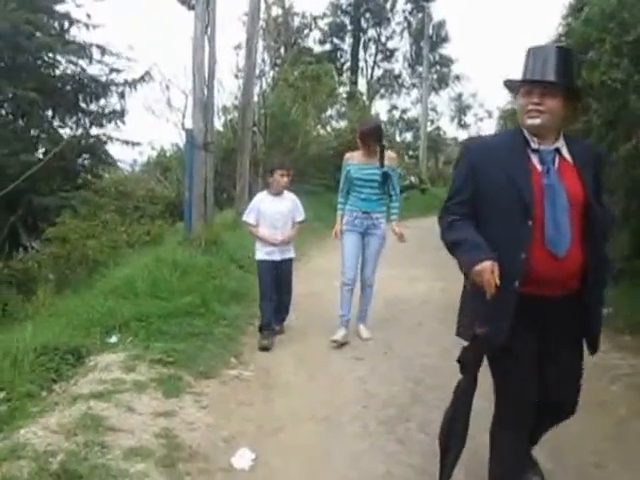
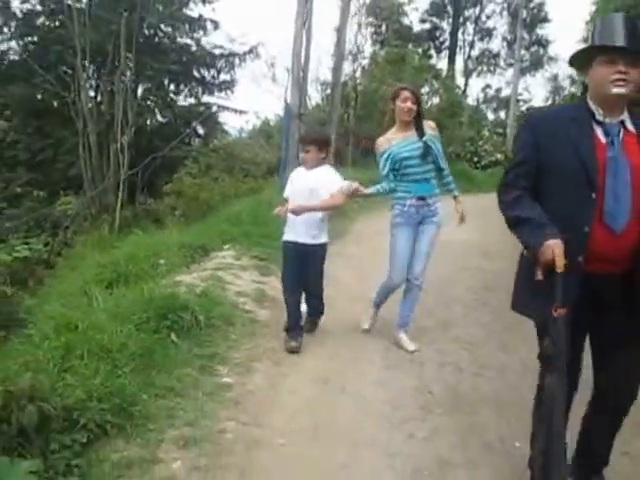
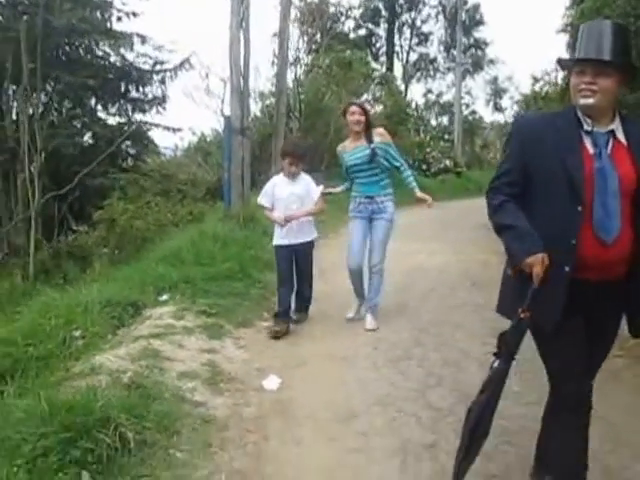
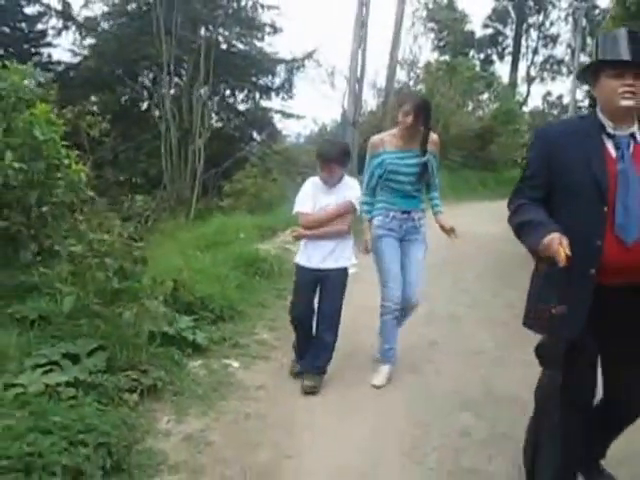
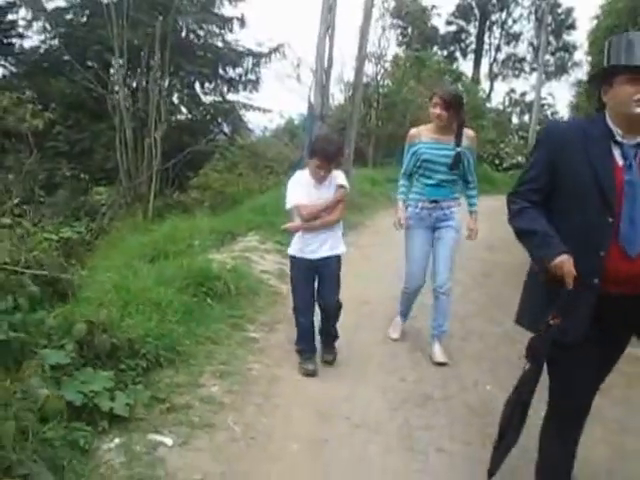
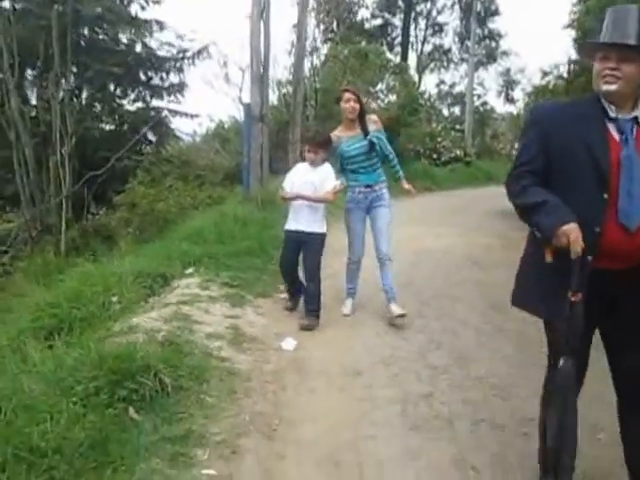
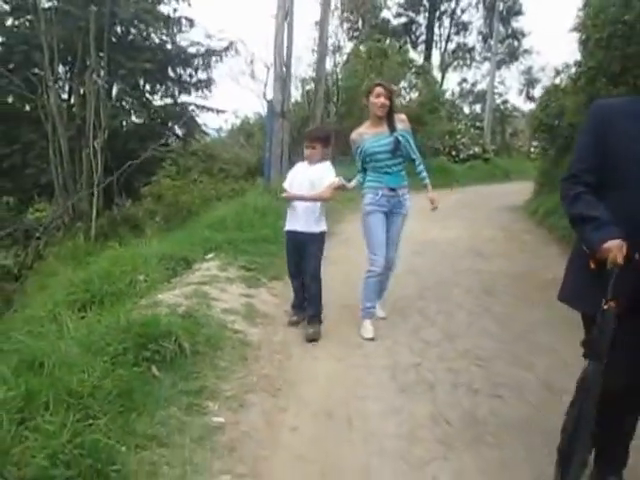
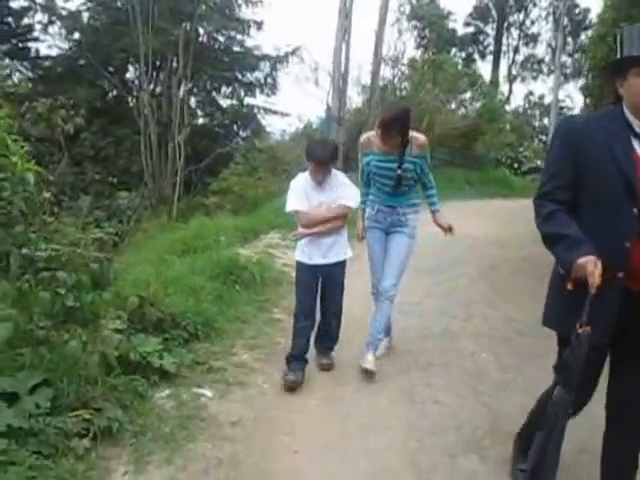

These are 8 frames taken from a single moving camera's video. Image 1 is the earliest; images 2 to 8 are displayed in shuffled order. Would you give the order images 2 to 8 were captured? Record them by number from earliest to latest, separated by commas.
3, 6, 7, 2, 5, 8, 4
